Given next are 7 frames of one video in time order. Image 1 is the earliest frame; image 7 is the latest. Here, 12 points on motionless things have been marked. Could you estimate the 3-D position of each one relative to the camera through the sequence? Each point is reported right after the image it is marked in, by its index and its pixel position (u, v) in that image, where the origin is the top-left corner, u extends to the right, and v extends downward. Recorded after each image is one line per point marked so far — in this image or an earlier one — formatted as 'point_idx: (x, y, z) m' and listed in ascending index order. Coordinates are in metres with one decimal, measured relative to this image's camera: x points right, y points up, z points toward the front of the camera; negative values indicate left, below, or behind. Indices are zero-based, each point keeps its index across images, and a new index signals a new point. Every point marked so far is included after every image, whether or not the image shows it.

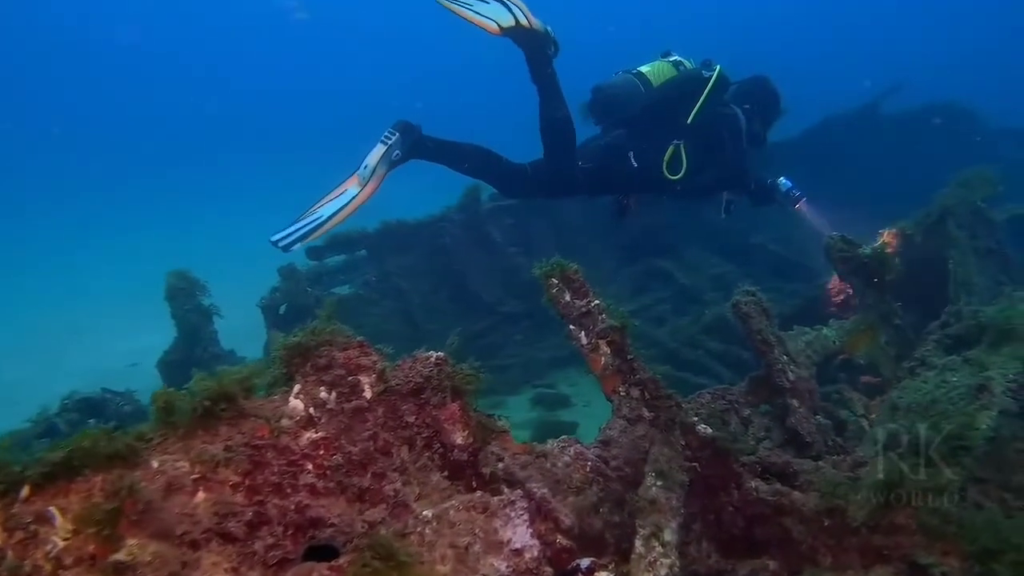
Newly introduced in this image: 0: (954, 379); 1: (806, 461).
0: (+3.1, -0.6, +4.5) m
1: (+1.9, -1.1, +4.3) m
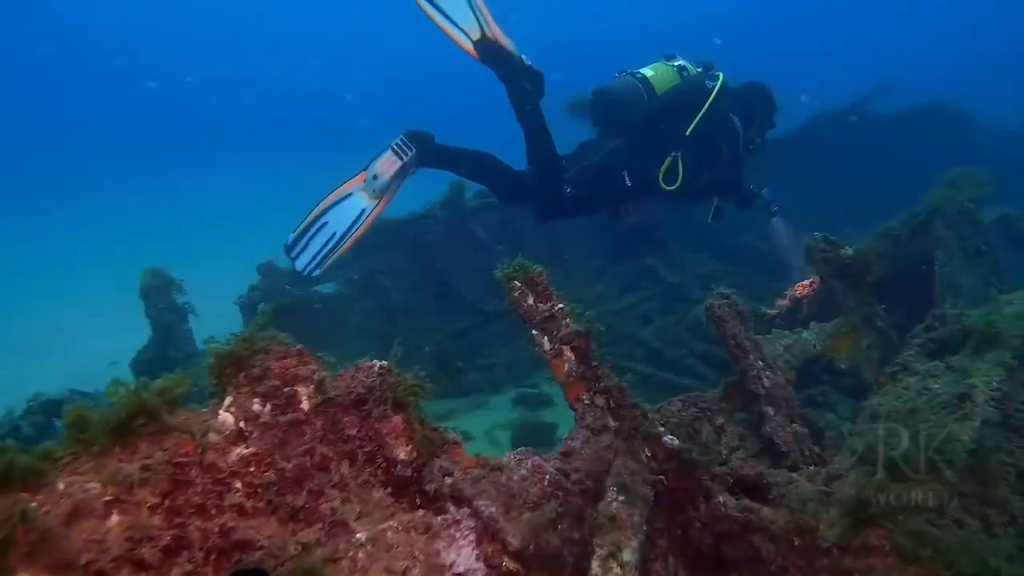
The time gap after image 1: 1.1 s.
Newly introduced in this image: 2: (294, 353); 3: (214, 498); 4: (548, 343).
0: (+2.8, -0.6, +4.3) m
1: (+1.7, -1.2, +4.1) m
2: (-1.0, -0.3, +3.0) m
3: (-1.2, -0.8, +2.6) m
4: (+0.2, -0.3, +4.0) m
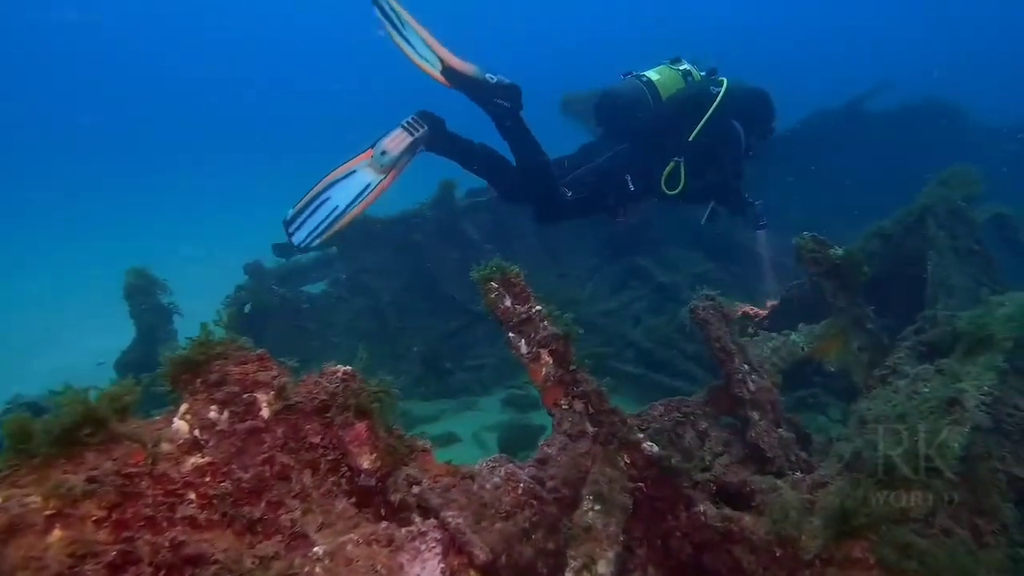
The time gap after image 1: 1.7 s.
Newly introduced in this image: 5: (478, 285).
0: (+2.7, -0.7, +4.2) m
1: (+1.6, -1.2, +4.0) m
2: (-1.1, -0.3, +2.9) m
3: (-1.3, -0.8, +2.5) m
4: (+0.1, -0.3, +3.8) m
5: (-0.2, 0.0, +4.0) m
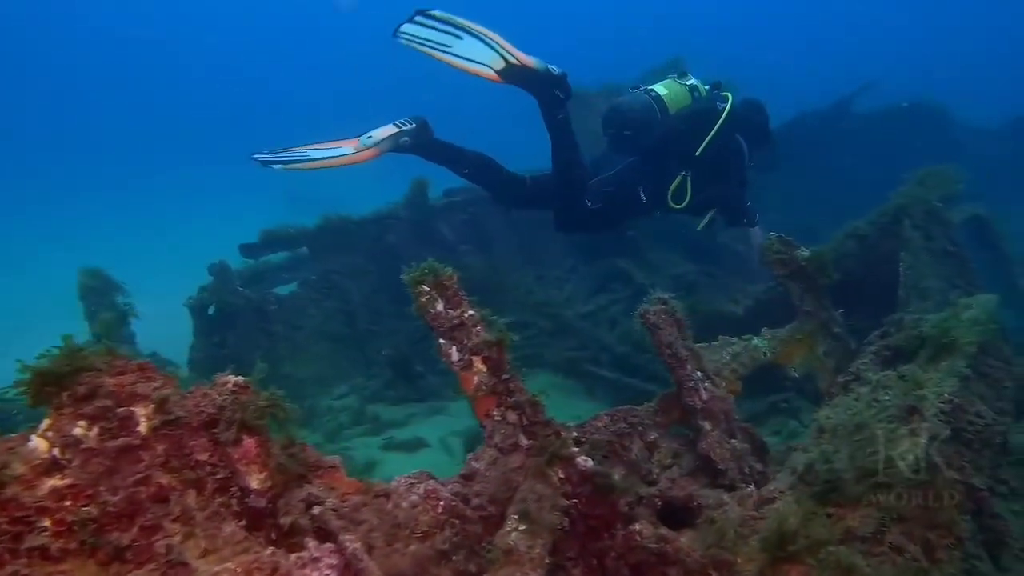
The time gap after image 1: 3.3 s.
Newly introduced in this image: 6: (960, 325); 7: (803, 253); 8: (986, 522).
0: (+2.3, -0.7, +4.0) m
1: (+1.2, -1.2, +3.8) m
2: (-1.5, -0.3, +2.6) m
3: (-1.7, -0.9, +2.2) m
4: (-0.3, -0.4, +3.6) m
5: (-0.6, 0.0, +3.7) m
6: (+3.1, -0.3, +4.5) m
7: (+2.4, +0.3, +5.3) m
8: (+3.1, -1.5, +4.3) m
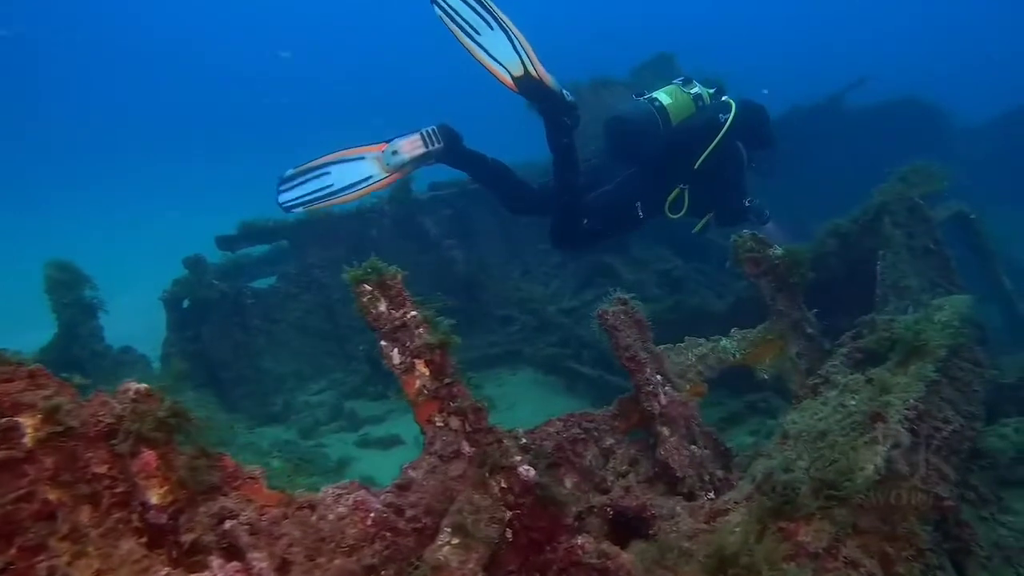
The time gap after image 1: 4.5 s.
0: (+2.0, -0.7, +3.8) m
1: (+0.9, -1.2, +3.6) m
2: (-1.8, -0.3, +2.5) m
3: (-2.0, -0.9, +2.1) m
4: (-0.6, -0.4, +3.4) m
5: (-0.9, 0.0, +3.6) m
6: (+2.8, -0.3, +4.3) m
7: (+2.1, +0.3, +5.1) m
8: (+2.8, -1.5, +4.1) m
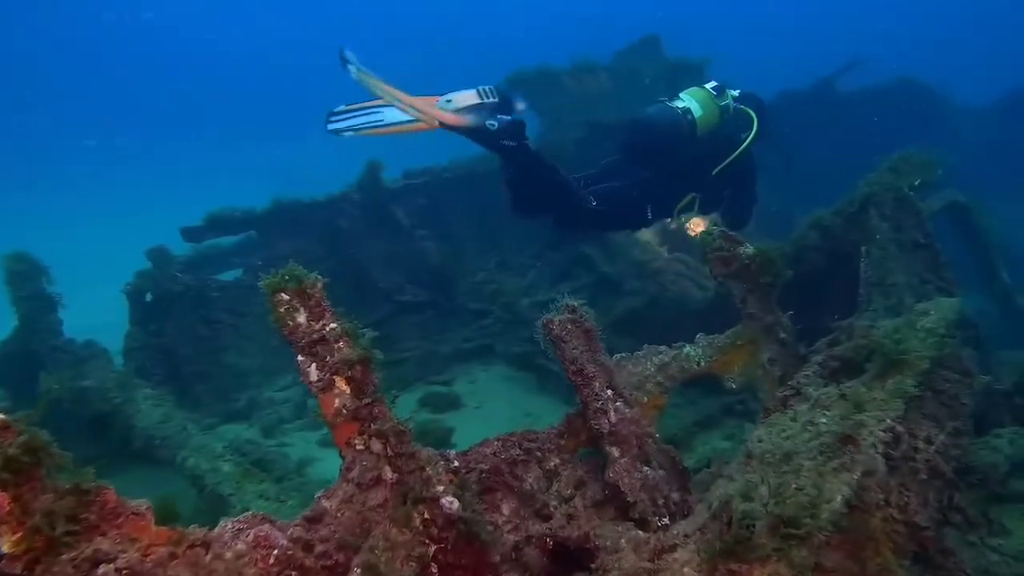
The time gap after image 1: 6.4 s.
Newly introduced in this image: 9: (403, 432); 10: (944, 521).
0: (+1.7, -0.7, +3.5) m
1: (+0.5, -1.2, +3.3) m
2: (-2.2, -0.4, +2.2) m
3: (-2.4, -0.9, +1.8) m
4: (-0.9, -0.4, +3.1) m
5: (-1.2, 0.0, +3.3) m
6: (+2.5, -0.3, +4.0) m
7: (+1.7, +0.3, +4.8) m
8: (+2.5, -1.6, +3.8) m
9: (-0.5, -0.7, +3.1) m
10: (+2.7, -1.4, +4.0) m
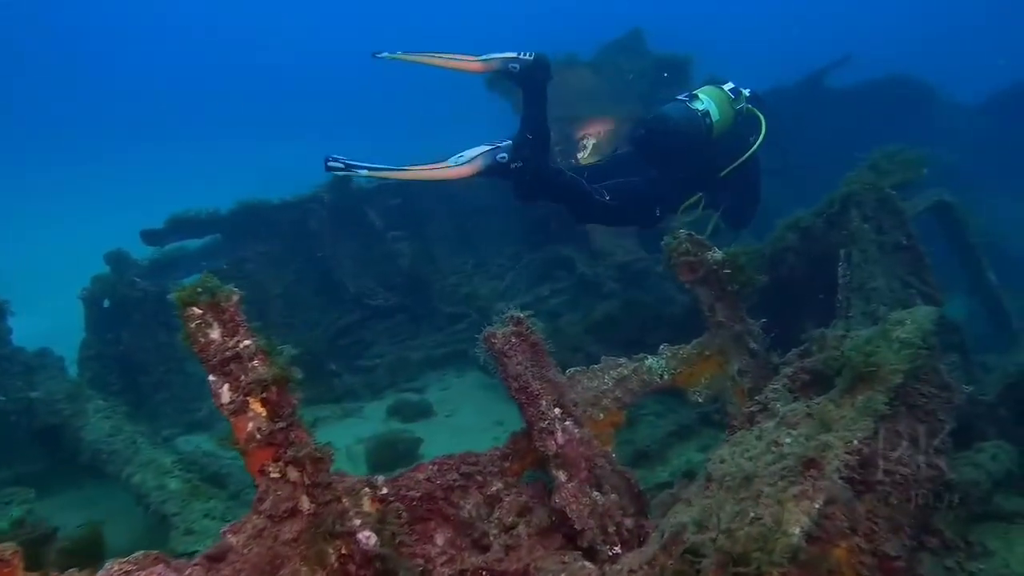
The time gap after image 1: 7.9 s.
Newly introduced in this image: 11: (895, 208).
0: (+1.4, -0.8, +3.3) m
1: (+0.2, -1.3, +3.1) m
2: (-2.5, -0.5, +1.9) m
3: (-2.7, -1.0, +1.5) m
4: (-1.3, -0.5, +2.9) m
5: (-1.5, -0.1, +3.0) m
6: (+2.1, -0.3, +3.7) m
7: (+1.4, +0.2, +4.6) m
8: (+2.2, -1.6, +3.6) m
9: (-0.8, -0.7, +2.8) m
10: (+2.3, -1.5, +3.8) m
11: (+3.6, +0.7, +6.0) m
